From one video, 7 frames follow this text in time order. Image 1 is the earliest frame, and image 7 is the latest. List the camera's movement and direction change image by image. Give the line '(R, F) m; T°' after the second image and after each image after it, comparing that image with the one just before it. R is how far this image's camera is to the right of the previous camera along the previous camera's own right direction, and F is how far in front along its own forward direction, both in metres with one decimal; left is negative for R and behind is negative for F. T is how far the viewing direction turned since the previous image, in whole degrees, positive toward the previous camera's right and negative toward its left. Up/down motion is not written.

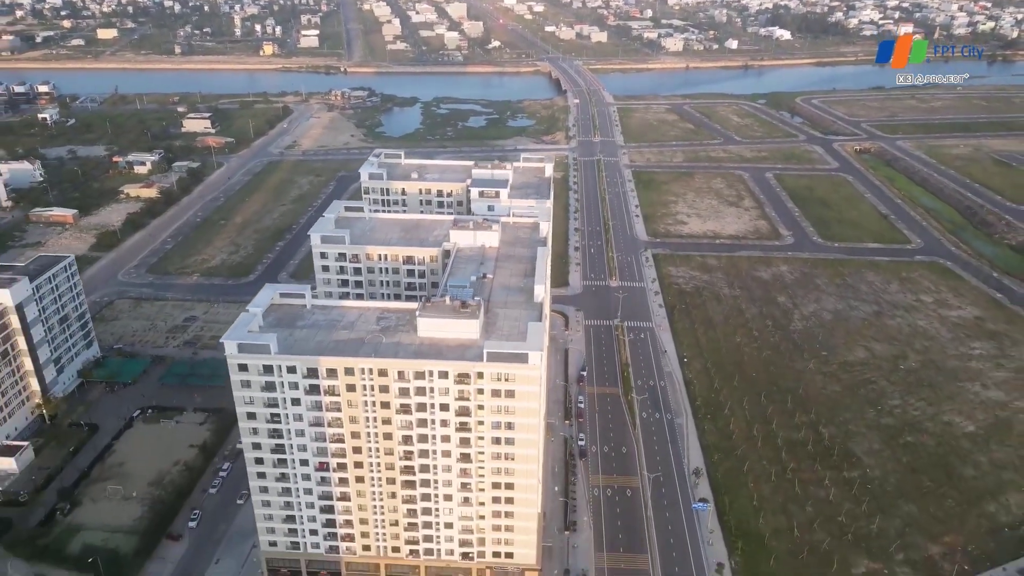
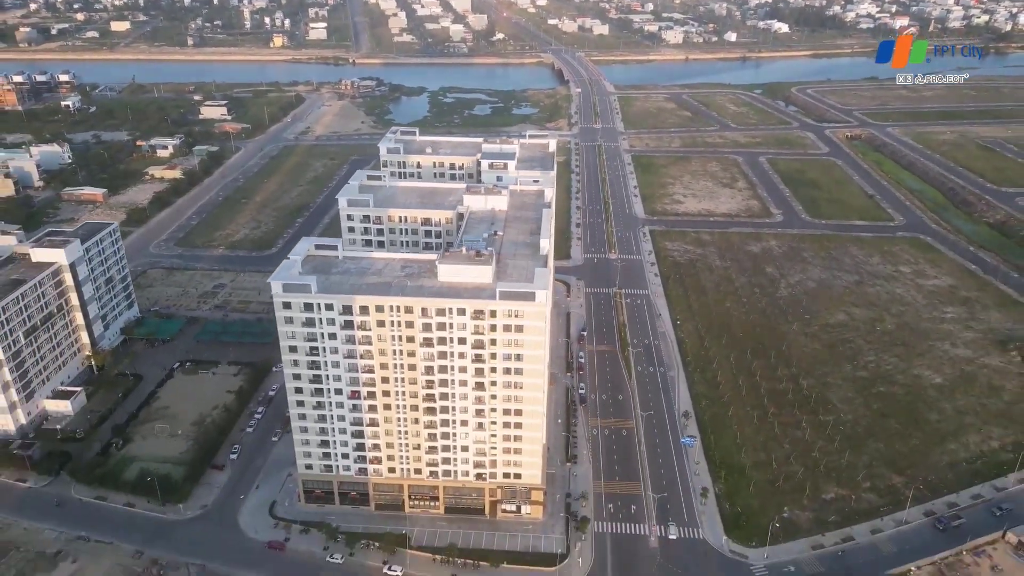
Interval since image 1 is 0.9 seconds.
(-0.7, -10.4) m; 0°
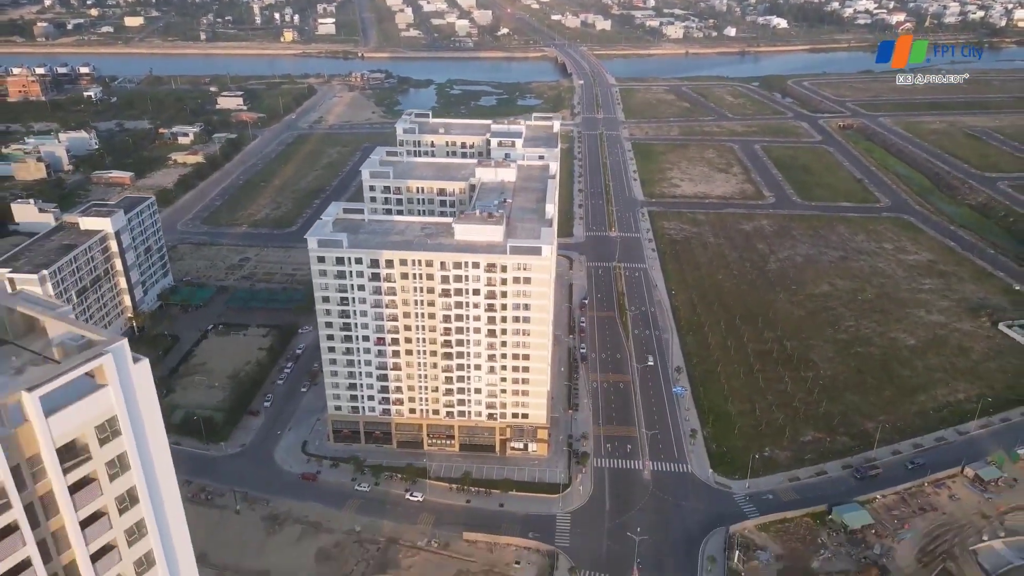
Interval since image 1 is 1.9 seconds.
(-0.7, -10.2) m; 0°
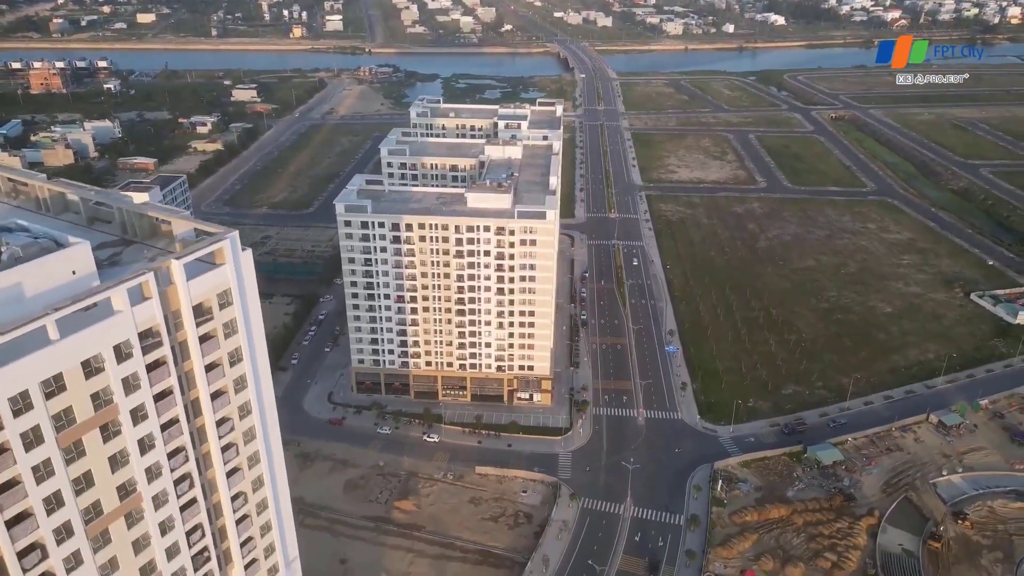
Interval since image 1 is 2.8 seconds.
(-0.7, -10.2) m; 0°
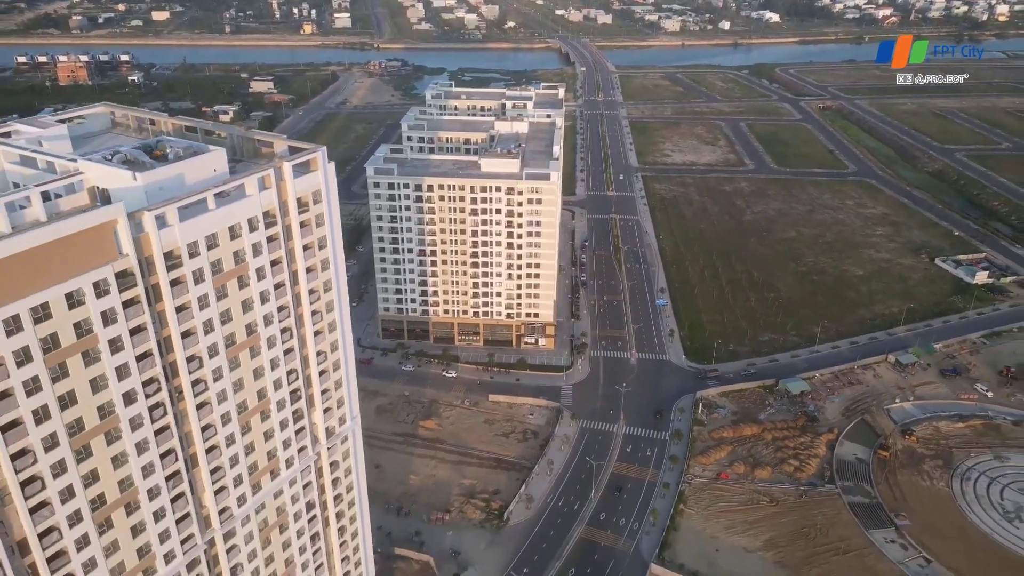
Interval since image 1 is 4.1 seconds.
(-1.1, -14.6) m; 0°
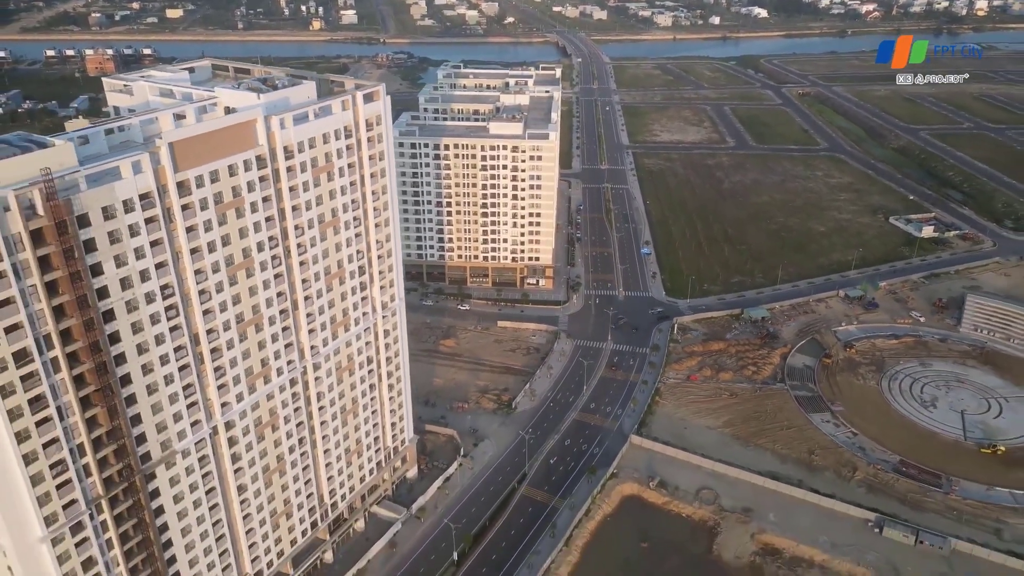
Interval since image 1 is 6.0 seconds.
(-1.1, -20.4) m; 0°
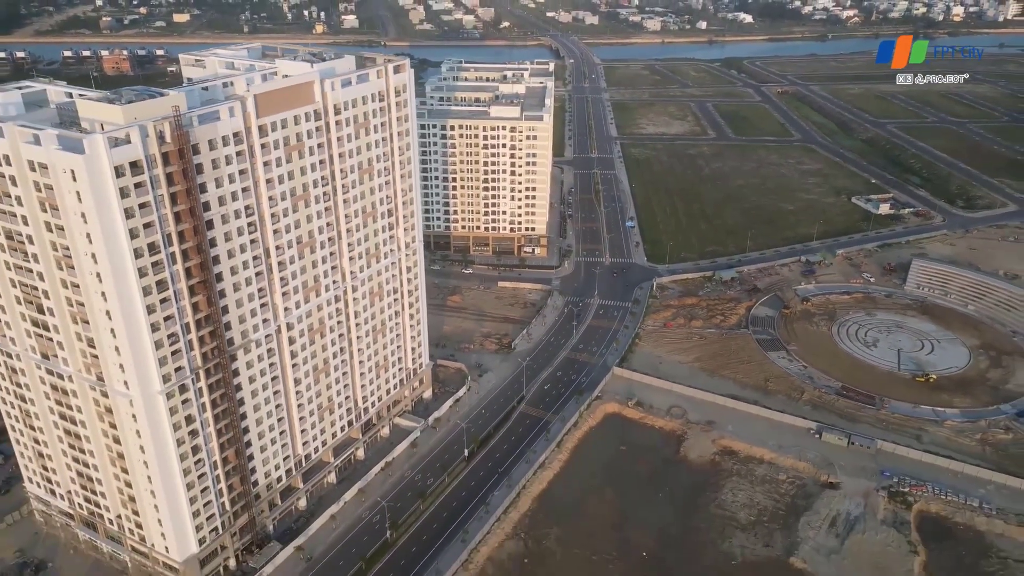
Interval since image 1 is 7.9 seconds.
(-0.9, -17.4) m; 0°
